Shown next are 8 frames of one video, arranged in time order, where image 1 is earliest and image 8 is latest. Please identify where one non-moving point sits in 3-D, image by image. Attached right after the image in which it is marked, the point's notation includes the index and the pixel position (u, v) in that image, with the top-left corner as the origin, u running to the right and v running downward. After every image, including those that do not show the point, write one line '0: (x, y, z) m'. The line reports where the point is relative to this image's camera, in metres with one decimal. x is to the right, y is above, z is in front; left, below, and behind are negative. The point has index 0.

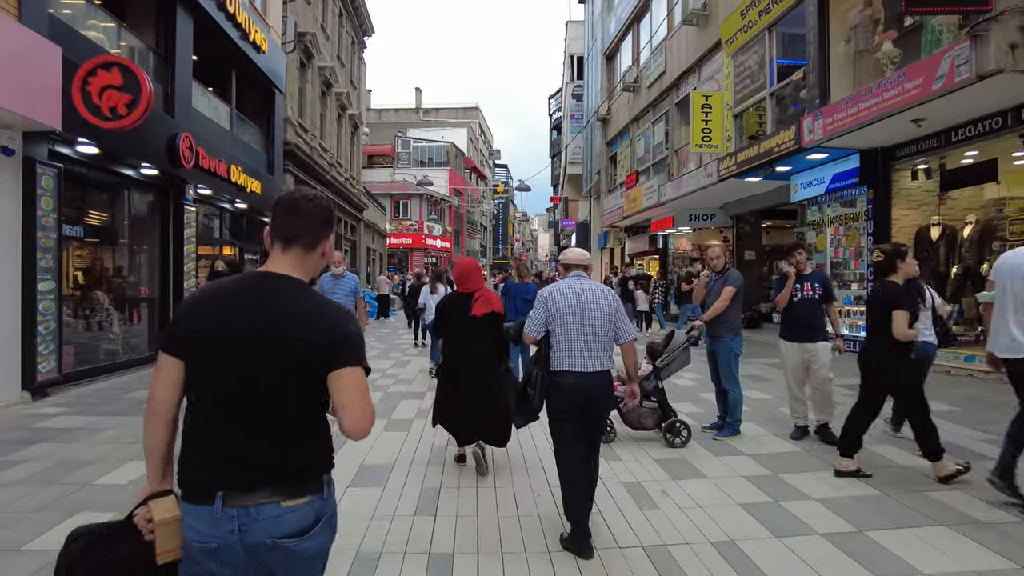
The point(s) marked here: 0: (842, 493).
0: (+2.0, -1.2, +4.1) m
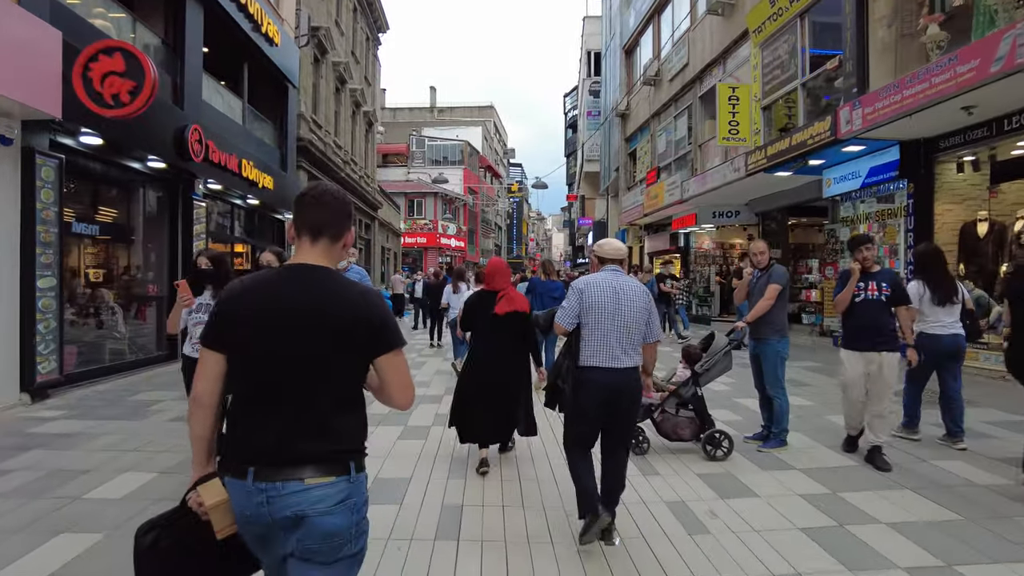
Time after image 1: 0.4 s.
0: (+2.2, -1.2, +3.6) m
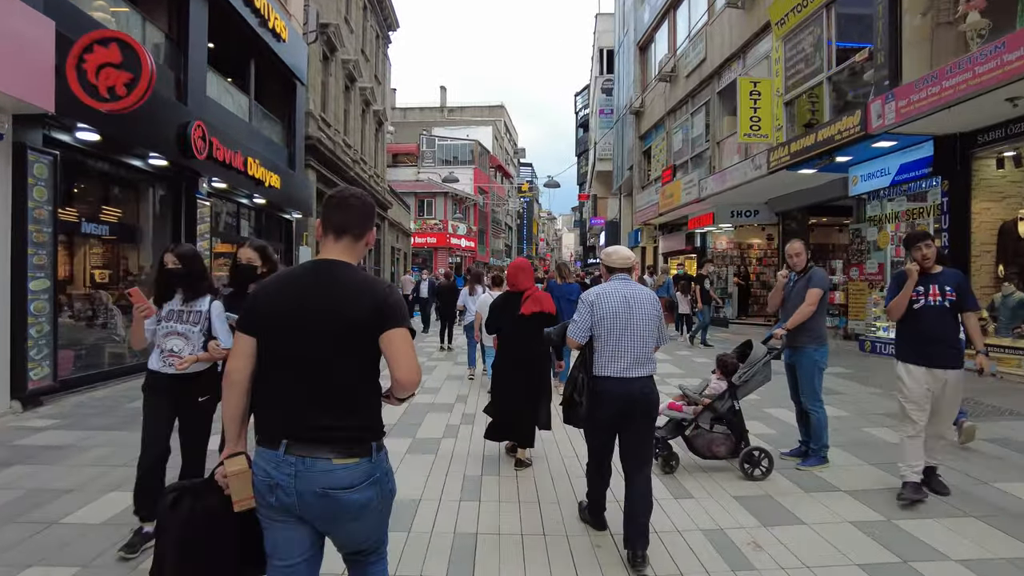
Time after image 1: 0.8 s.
0: (+2.3, -1.3, +3.2) m
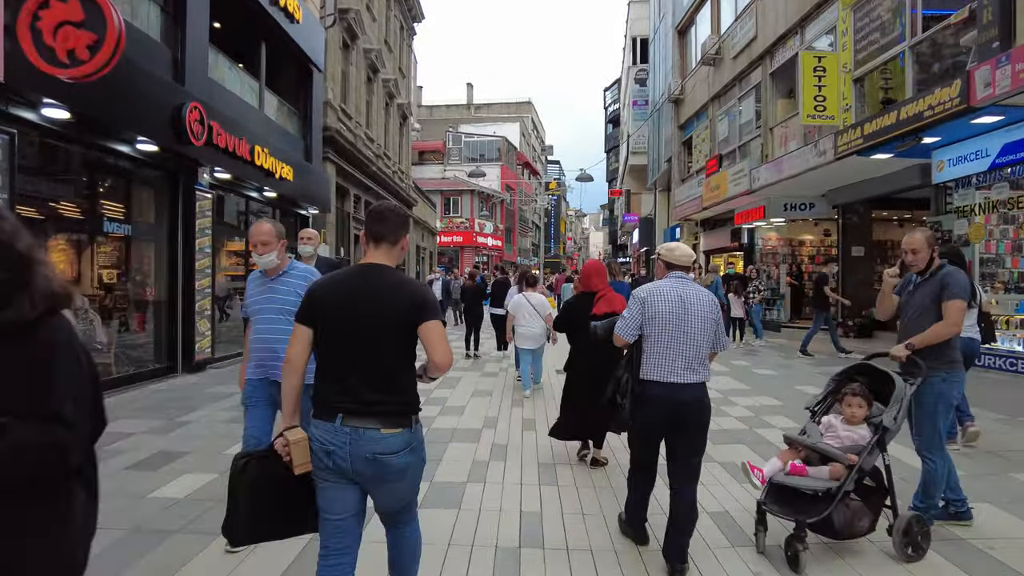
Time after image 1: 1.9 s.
0: (+2.5, -1.3, +2.0) m
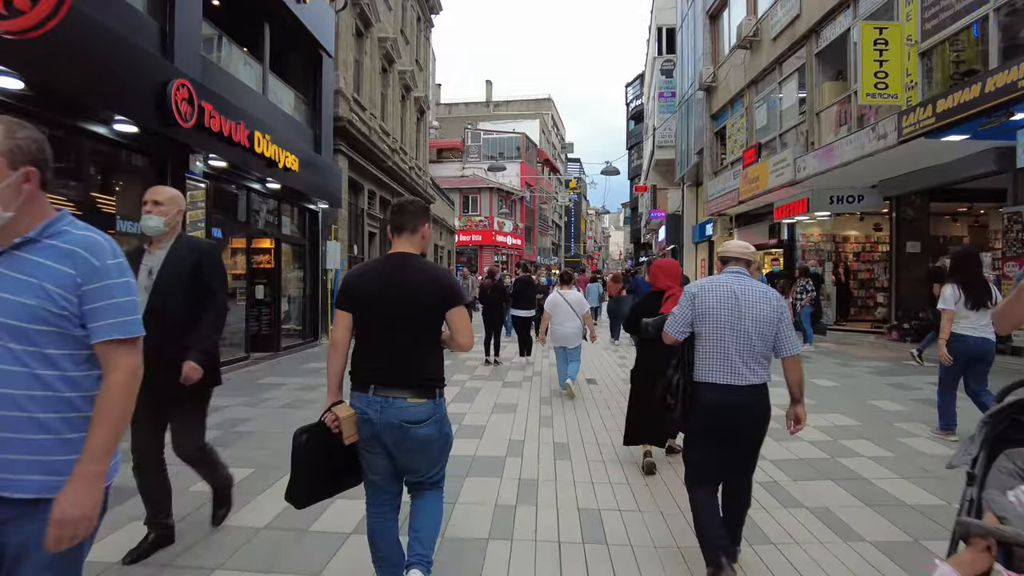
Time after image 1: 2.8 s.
0: (+2.6, -1.3, +0.9) m
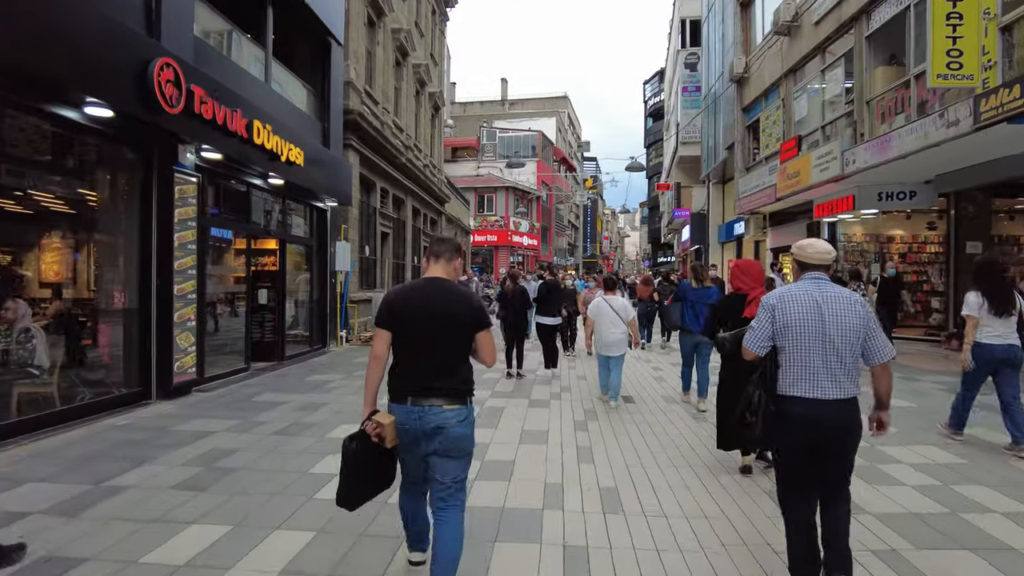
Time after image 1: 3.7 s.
0: (+2.7, -1.3, -0.1) m
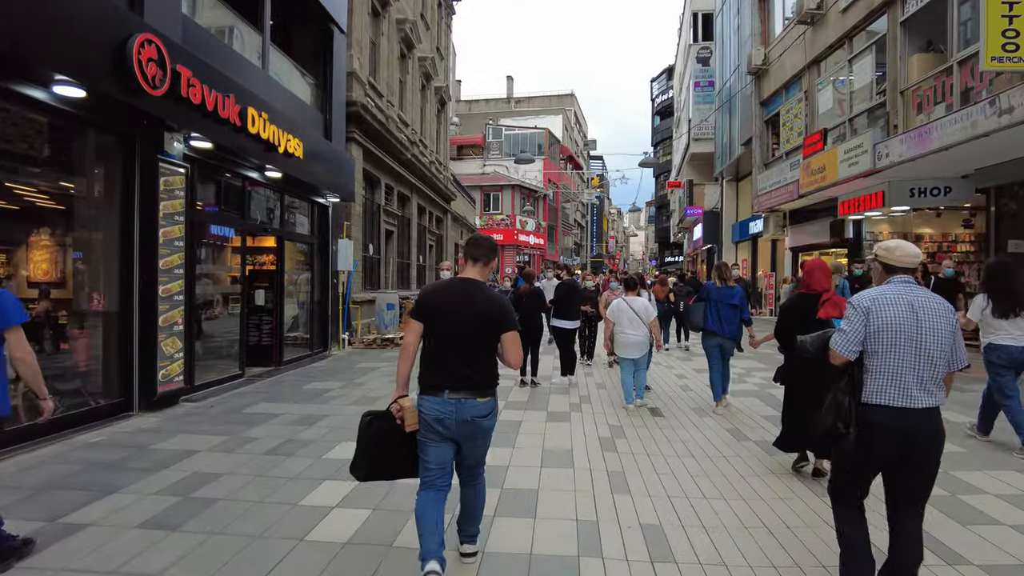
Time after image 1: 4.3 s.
0: (+2.8, -1.4, -0.8) m
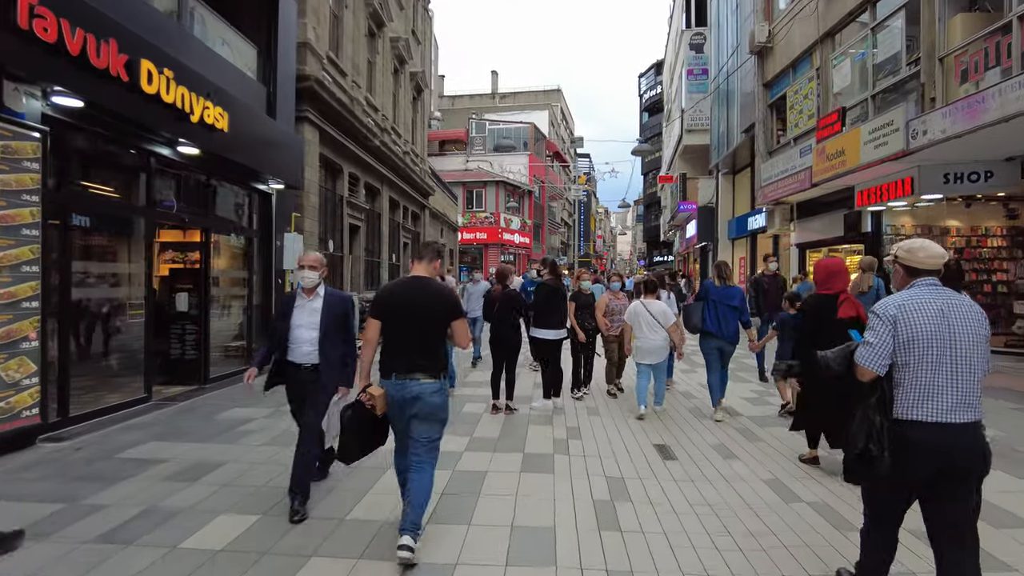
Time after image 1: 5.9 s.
0: (+2.7, -1.4, -2.4) m
